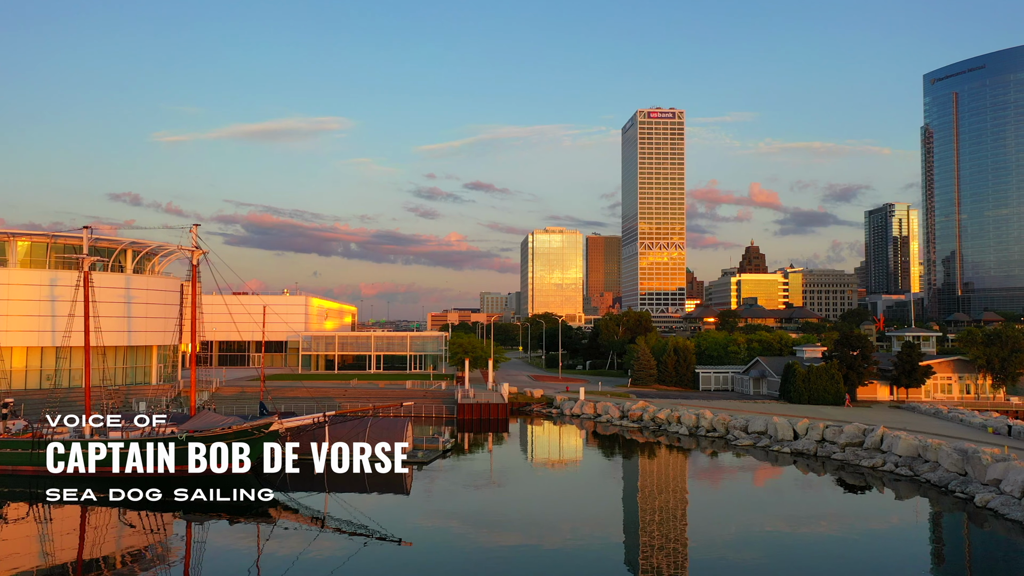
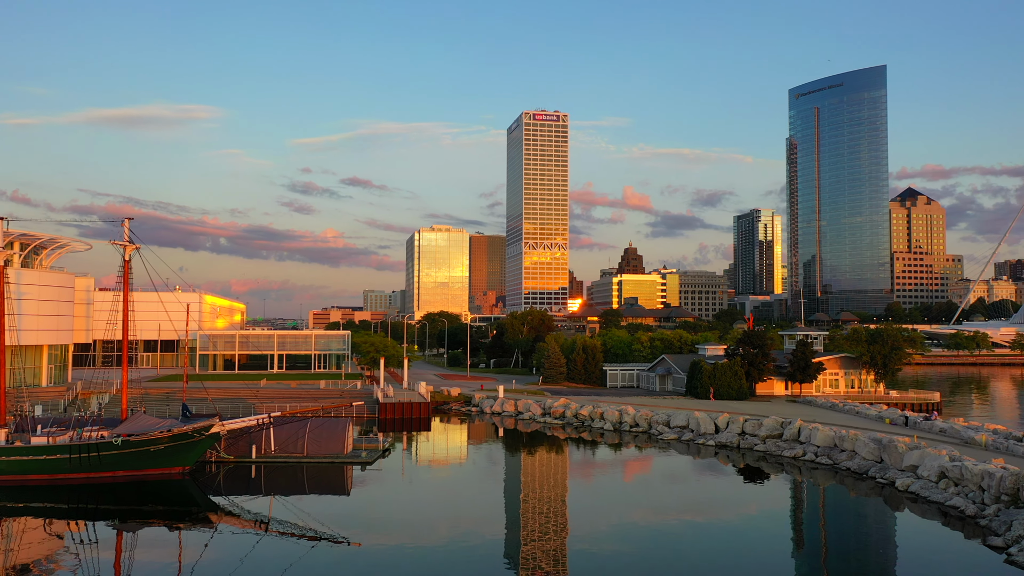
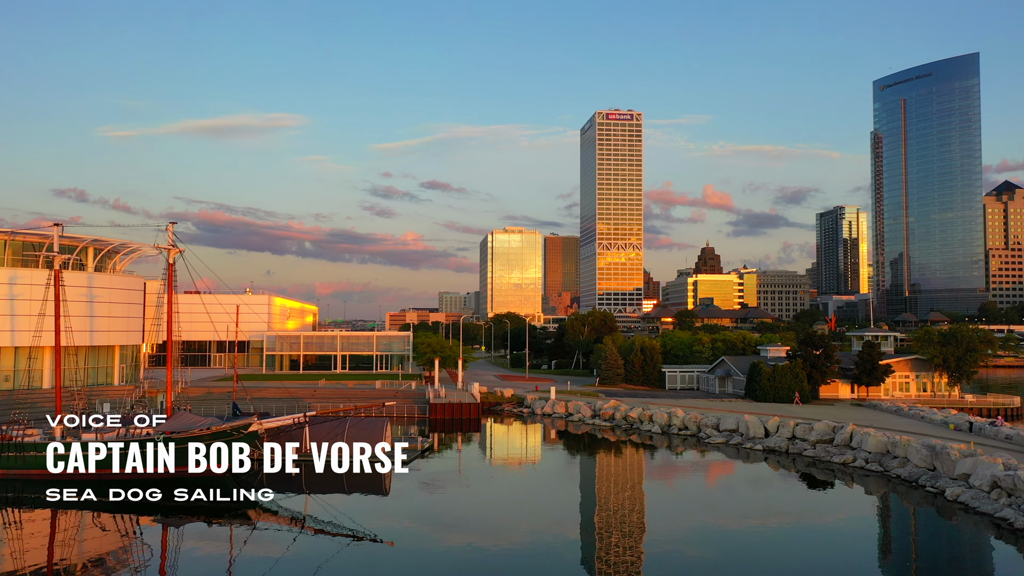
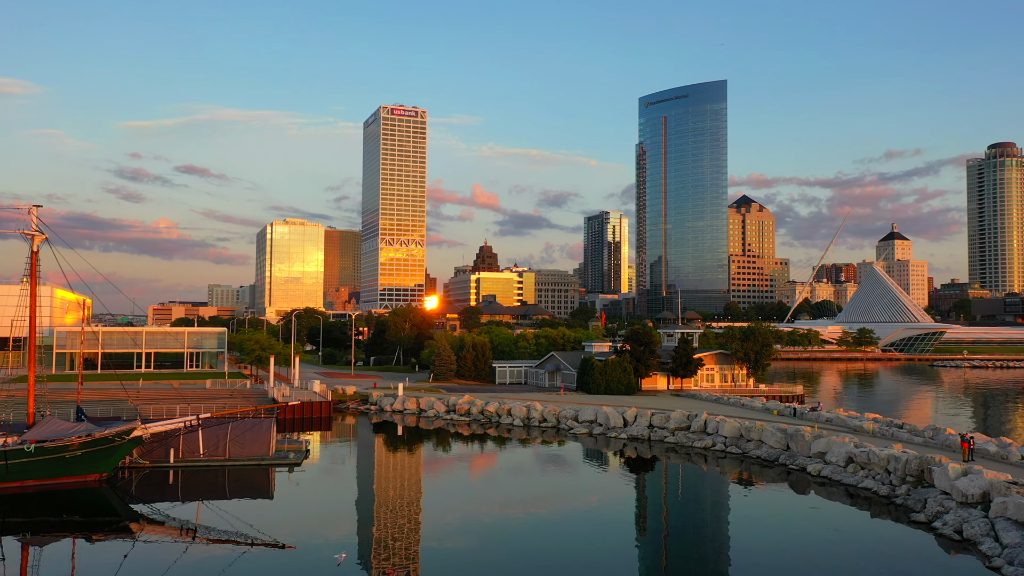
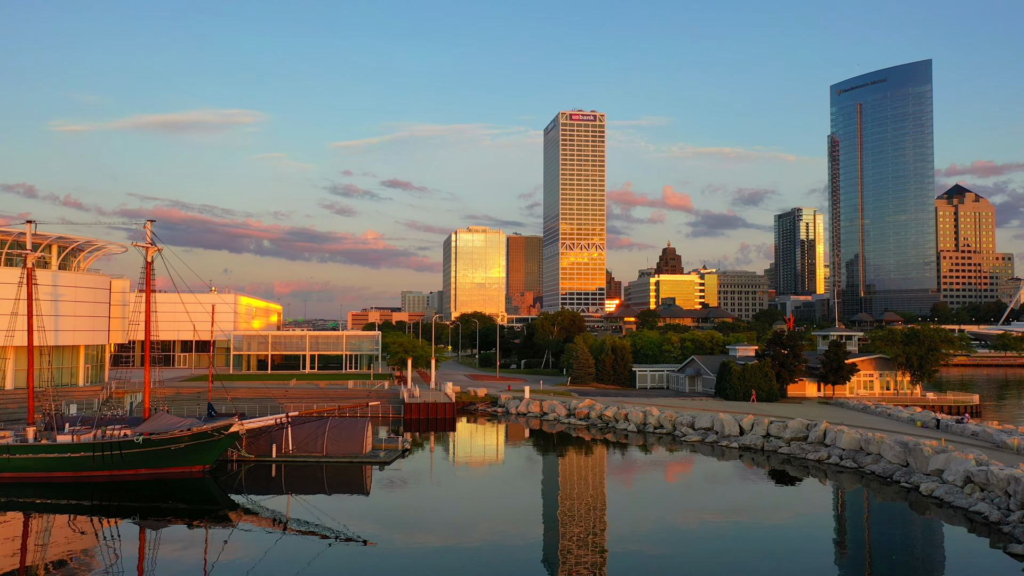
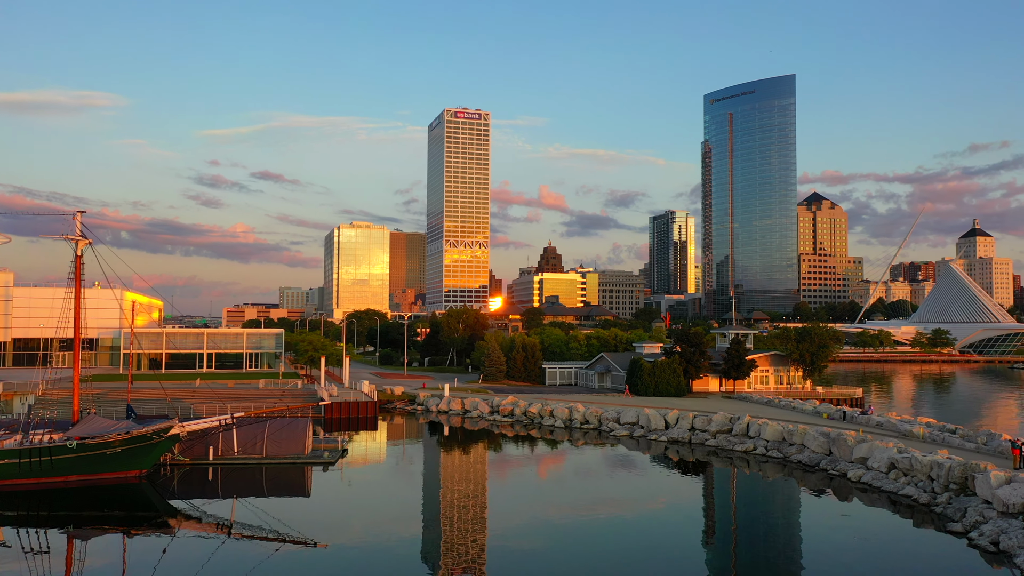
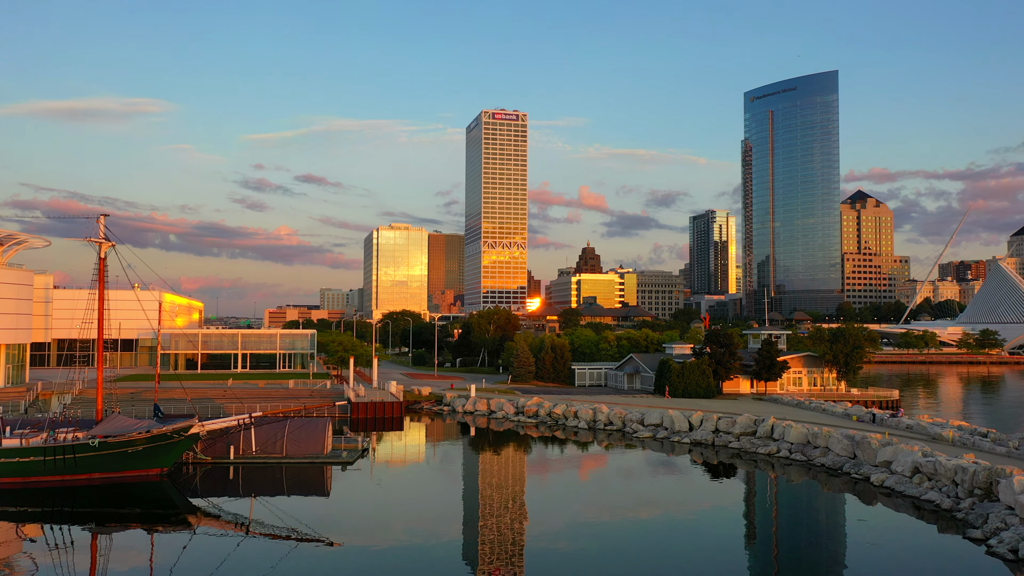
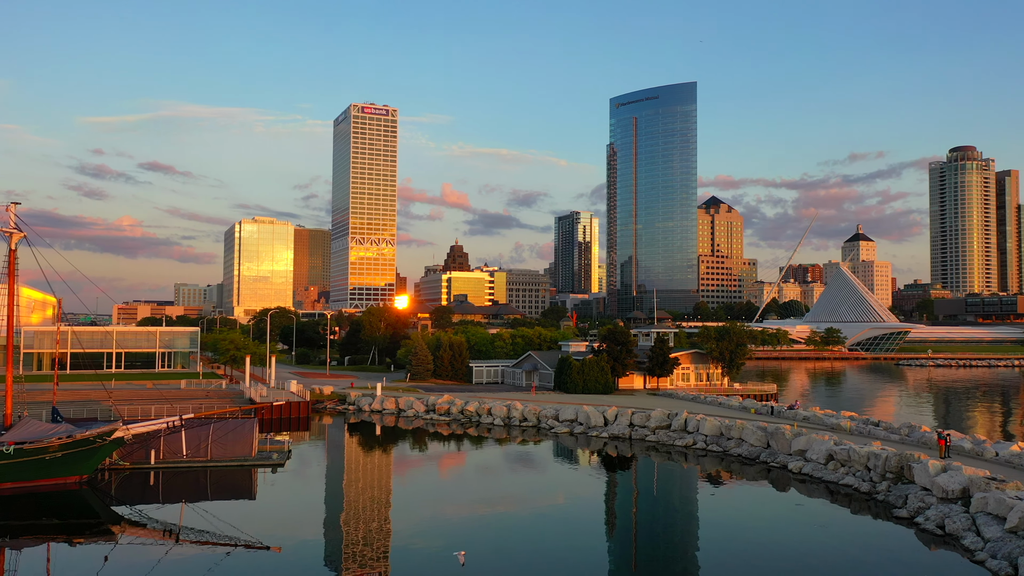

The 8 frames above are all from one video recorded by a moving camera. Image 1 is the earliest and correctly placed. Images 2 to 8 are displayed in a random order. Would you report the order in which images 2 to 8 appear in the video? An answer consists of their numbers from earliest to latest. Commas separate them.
3, 5, 2, 7, 6, 4, 8
